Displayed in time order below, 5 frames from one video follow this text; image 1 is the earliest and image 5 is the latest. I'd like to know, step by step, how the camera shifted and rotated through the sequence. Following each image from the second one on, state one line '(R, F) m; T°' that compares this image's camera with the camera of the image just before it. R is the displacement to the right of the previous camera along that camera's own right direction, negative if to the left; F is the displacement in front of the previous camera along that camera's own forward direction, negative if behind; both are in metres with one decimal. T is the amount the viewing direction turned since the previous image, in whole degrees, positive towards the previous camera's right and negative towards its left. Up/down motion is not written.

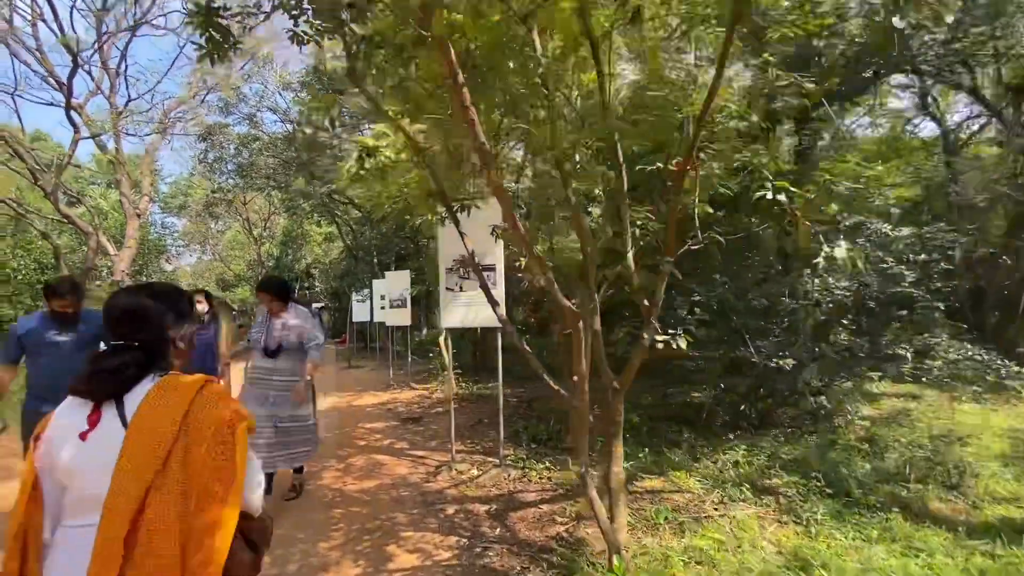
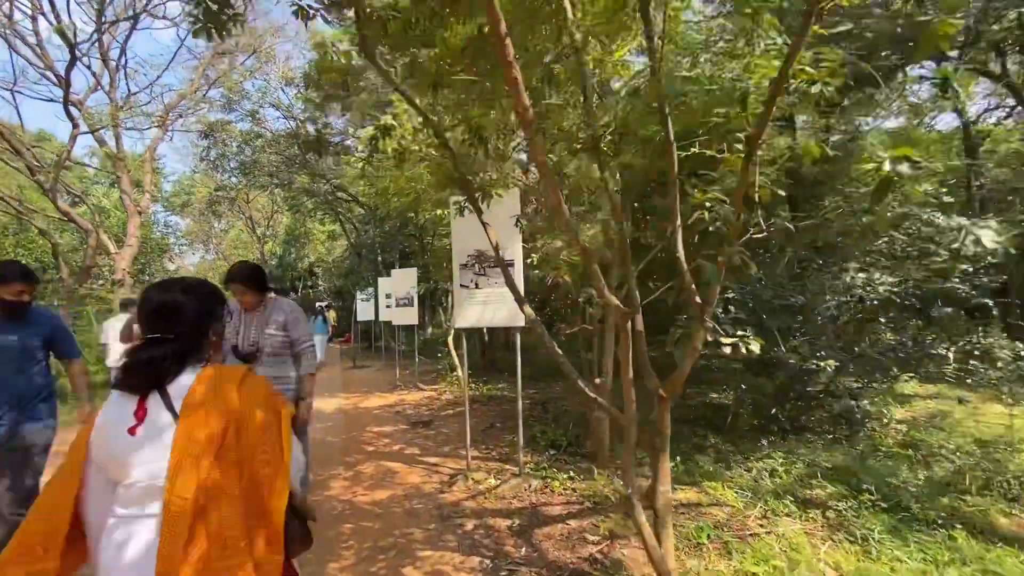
(-0.2, +0.4) m; 0°
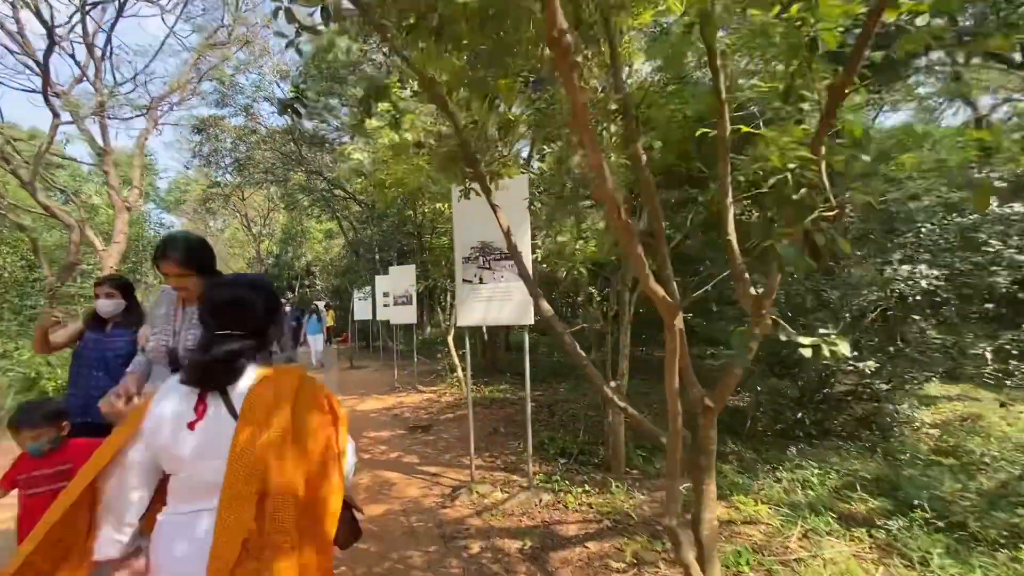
(-0.1, +0.6) m; 0°
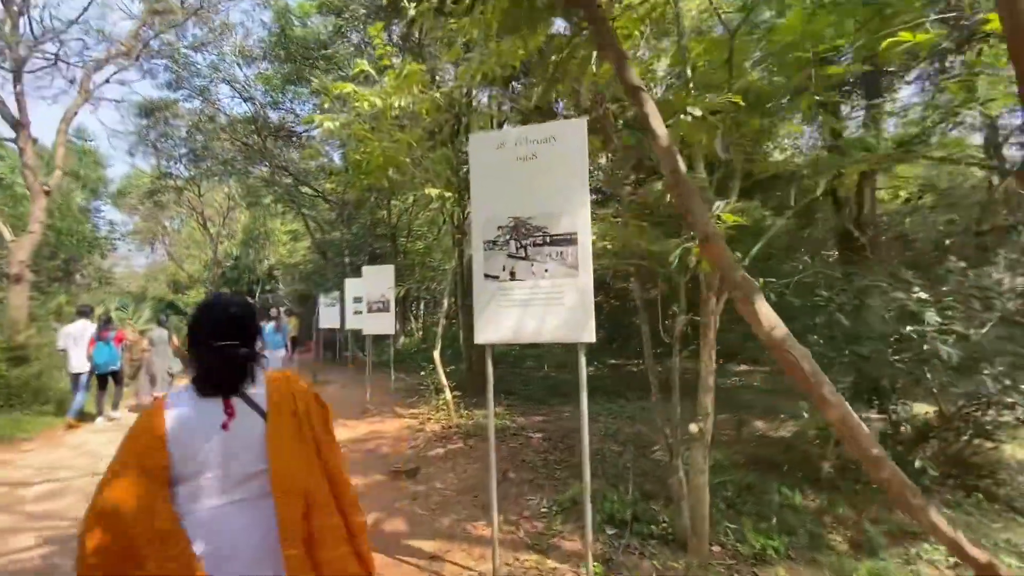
(-0.6, +2.0) m; +3°
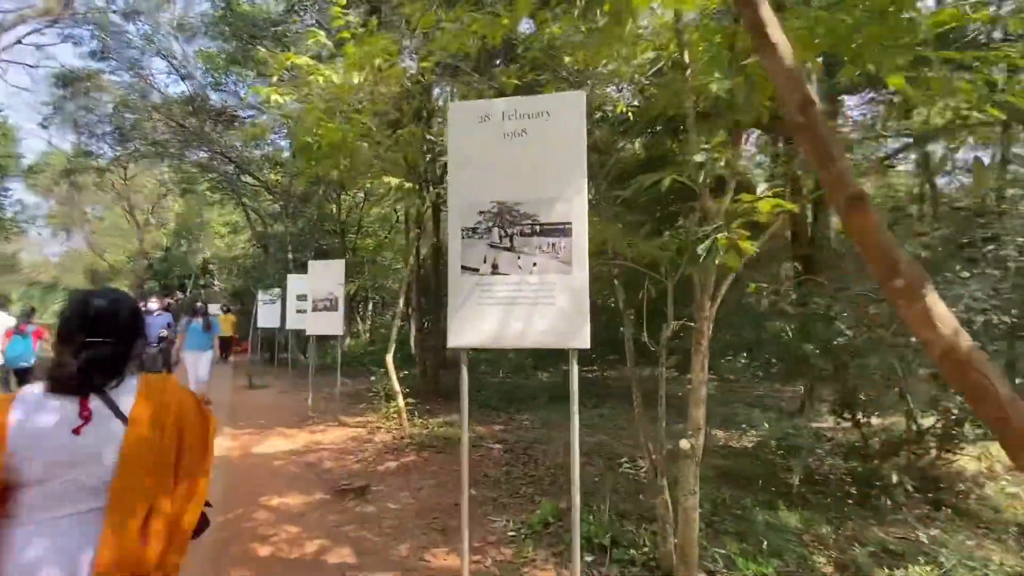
(-0.2, +0.6) m; +6°
